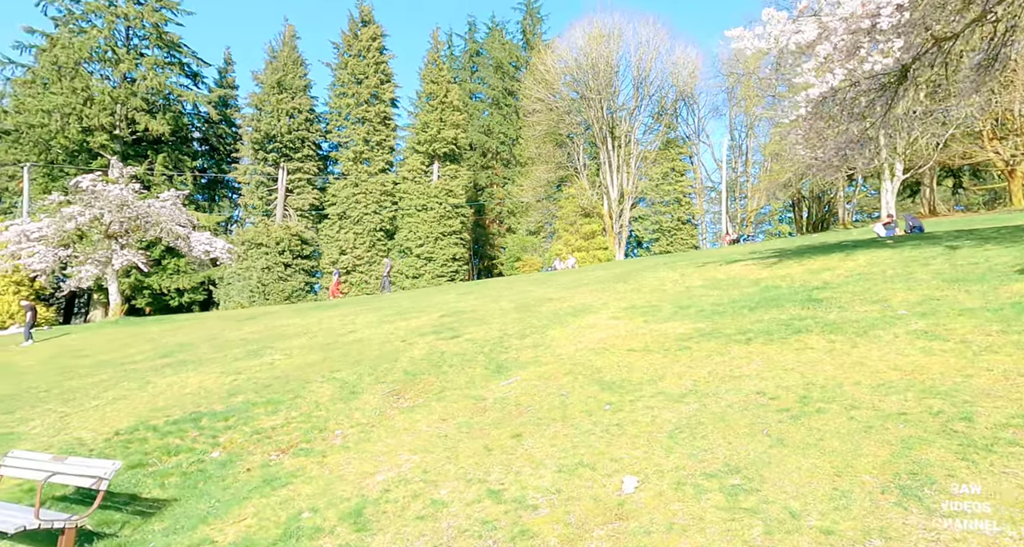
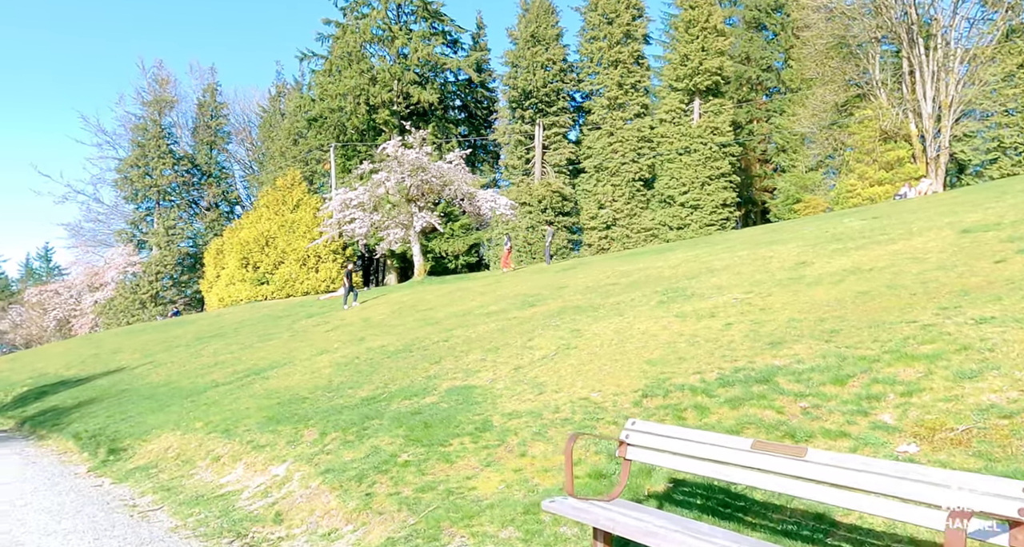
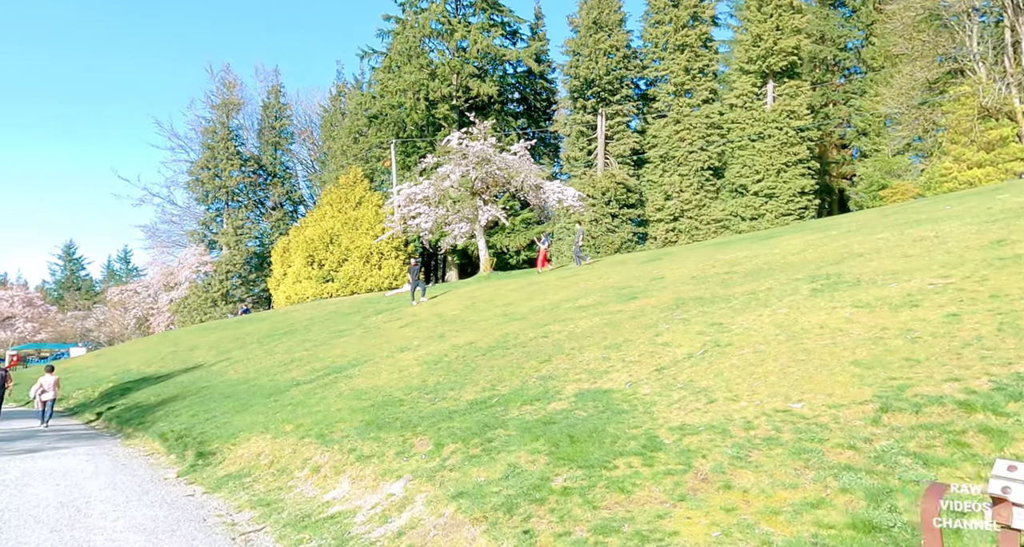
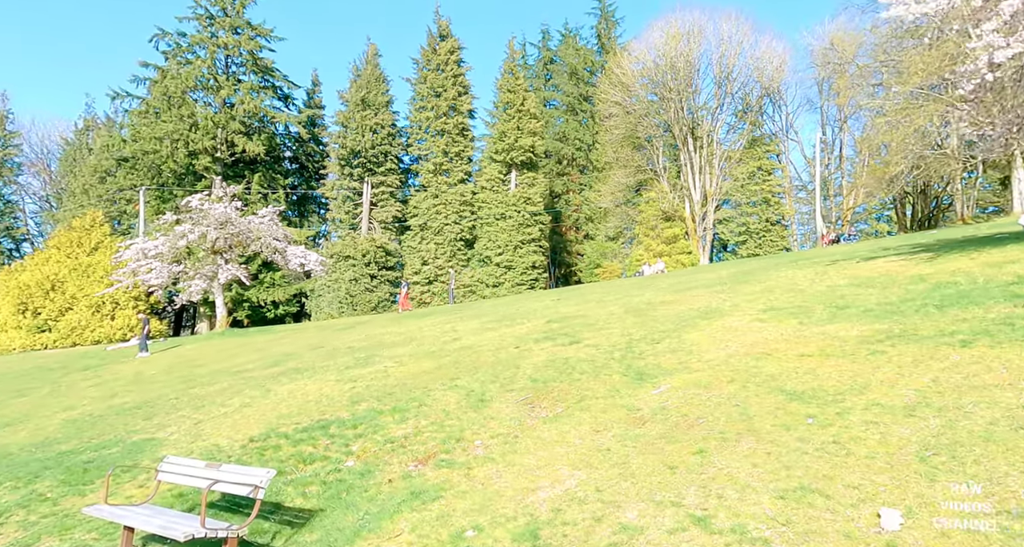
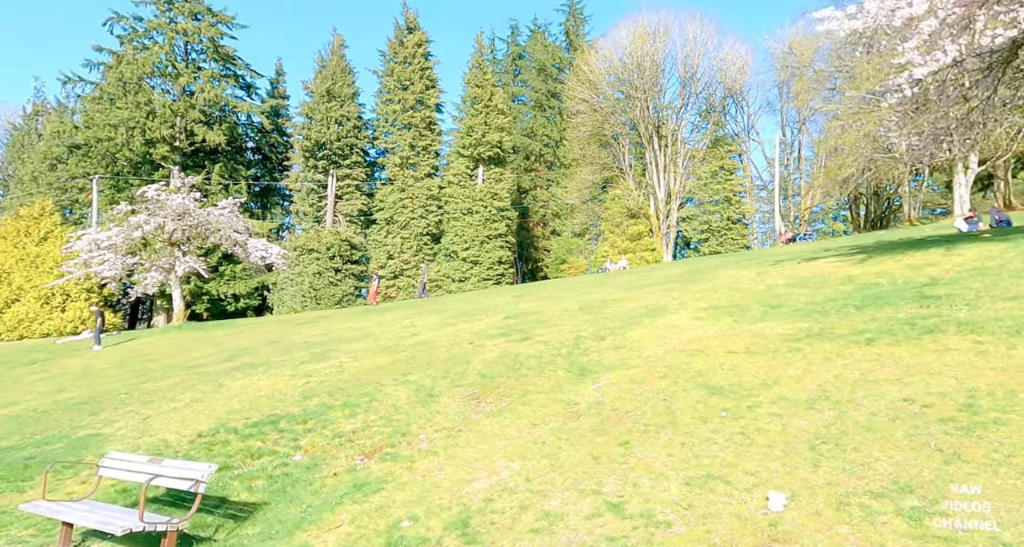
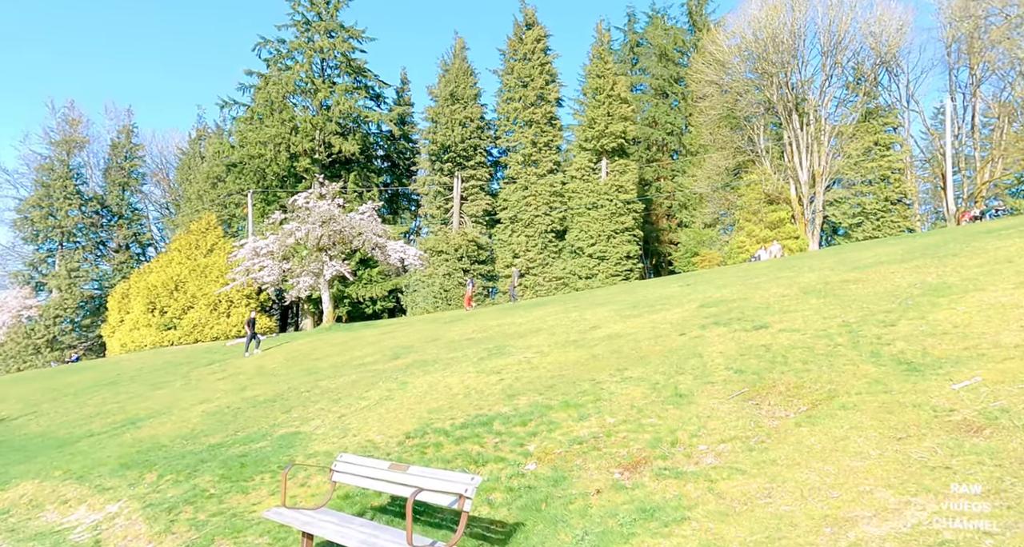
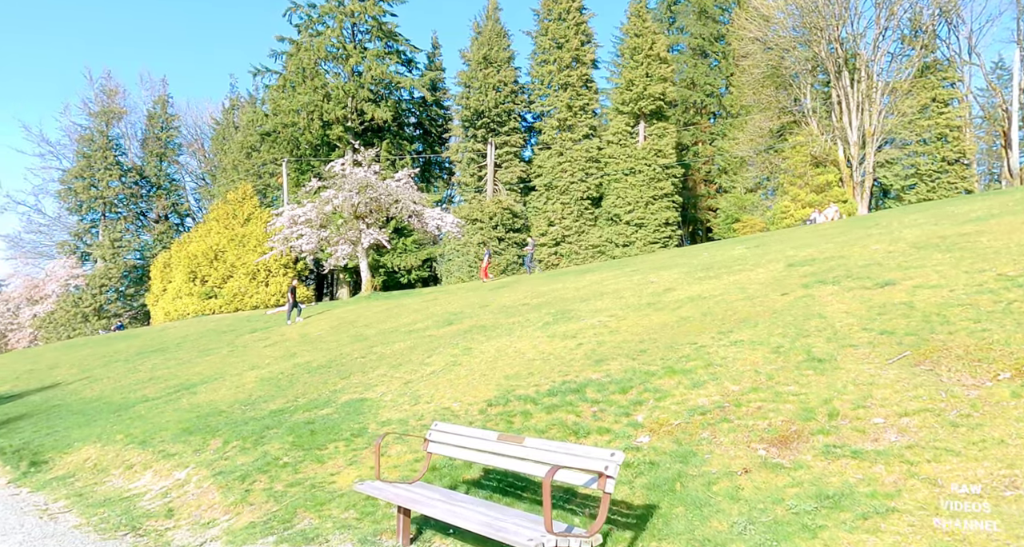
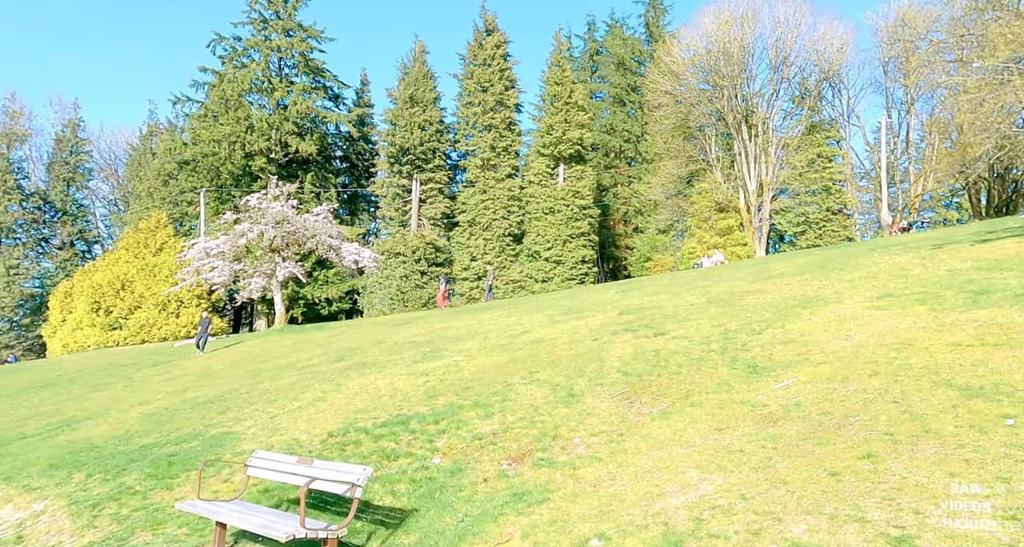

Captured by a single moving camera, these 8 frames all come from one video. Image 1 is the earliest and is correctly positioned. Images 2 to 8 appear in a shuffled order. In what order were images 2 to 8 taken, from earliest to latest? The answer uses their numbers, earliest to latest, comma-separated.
5, 4, 8, 6, 7, 2, 3
